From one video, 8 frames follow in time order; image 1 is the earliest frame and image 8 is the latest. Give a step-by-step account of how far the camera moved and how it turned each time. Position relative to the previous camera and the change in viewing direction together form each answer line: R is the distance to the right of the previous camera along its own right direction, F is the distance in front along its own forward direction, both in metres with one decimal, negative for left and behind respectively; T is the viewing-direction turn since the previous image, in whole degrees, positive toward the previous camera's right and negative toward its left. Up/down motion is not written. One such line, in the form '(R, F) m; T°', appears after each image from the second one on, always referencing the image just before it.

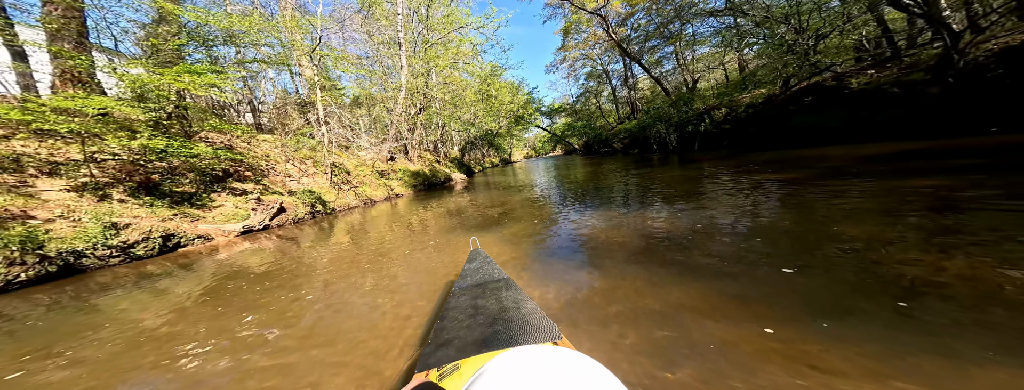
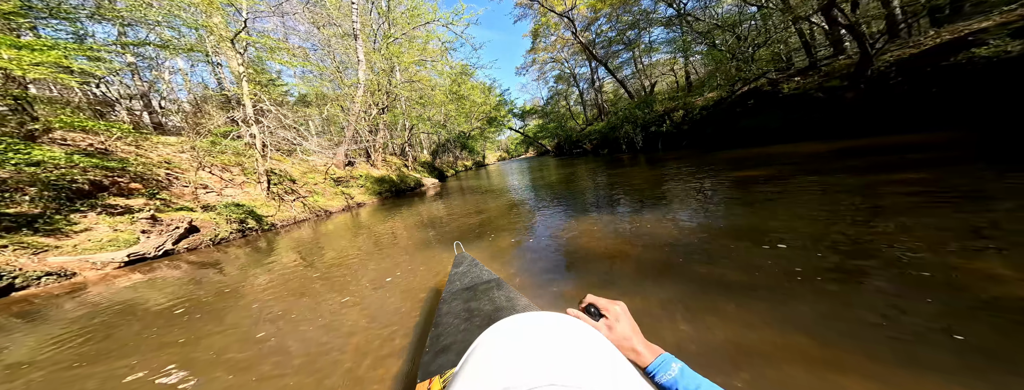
(+0.1, +0.5) m; +5°
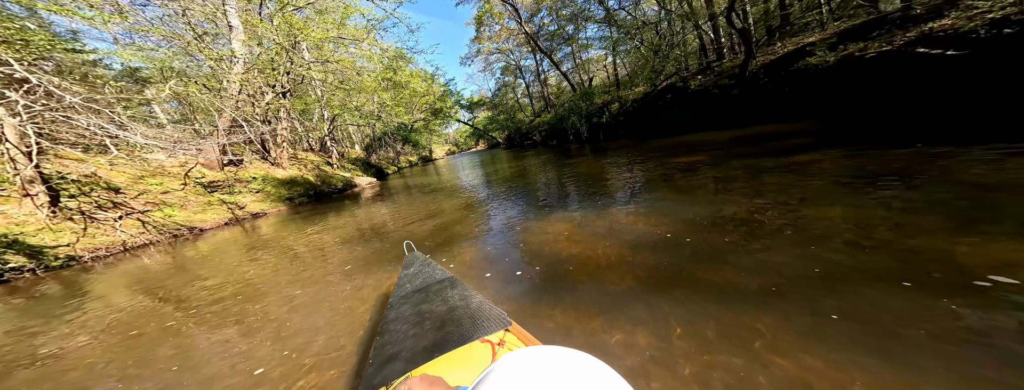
(+0.4, +0.9) m; +9°
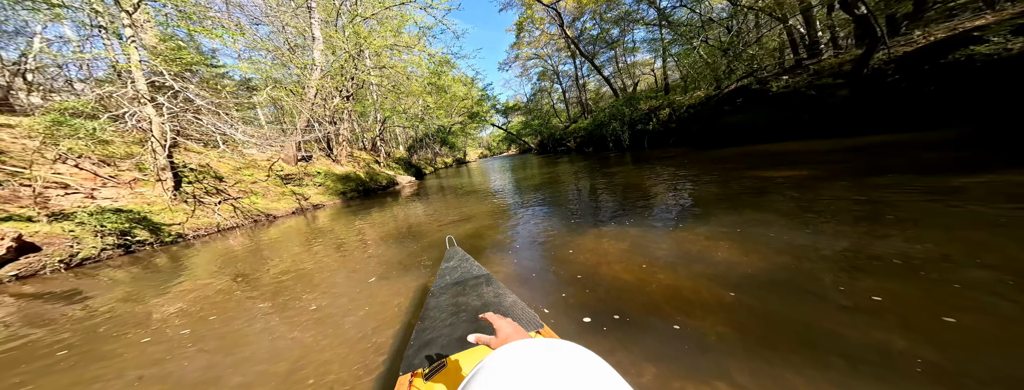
(-0.5, -0.1) m; -5°
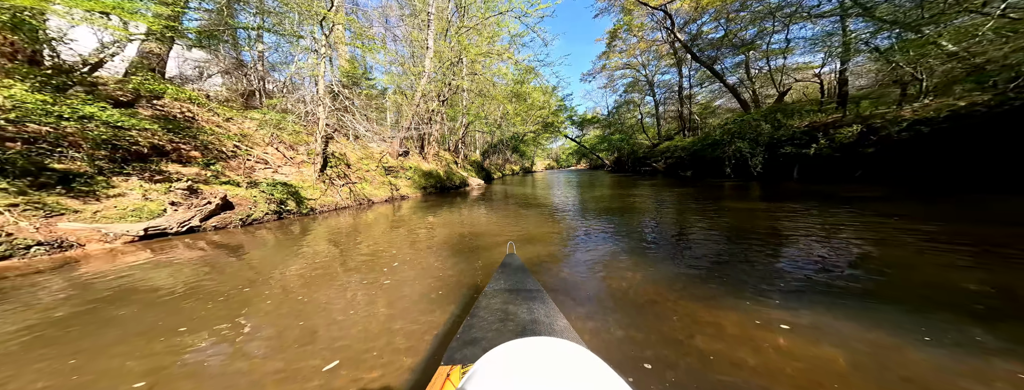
(-0.5, 0.0) m; -11°
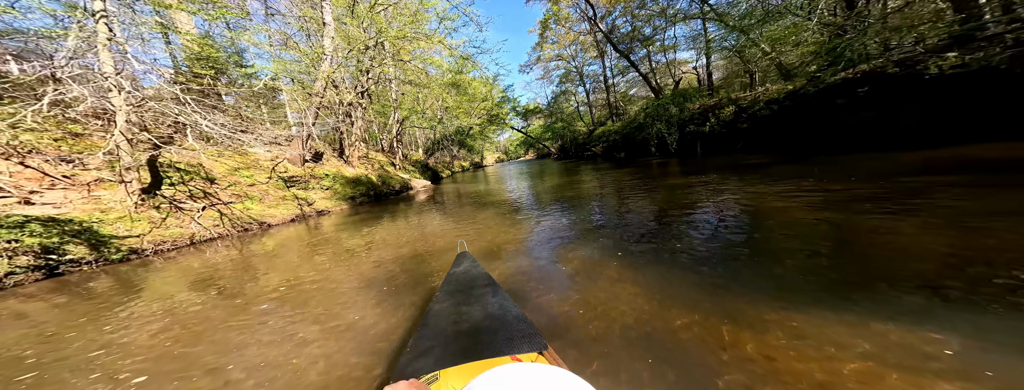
(+0.4, +1.0) m; +8°
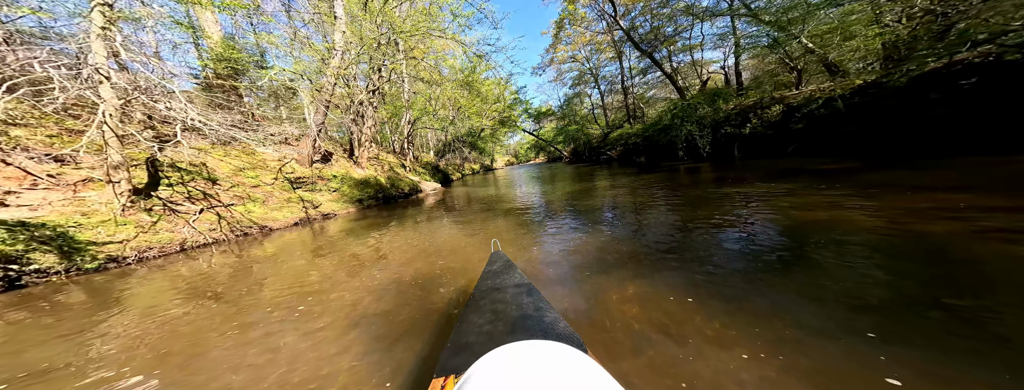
(-0.2, +0.5) m; -2°
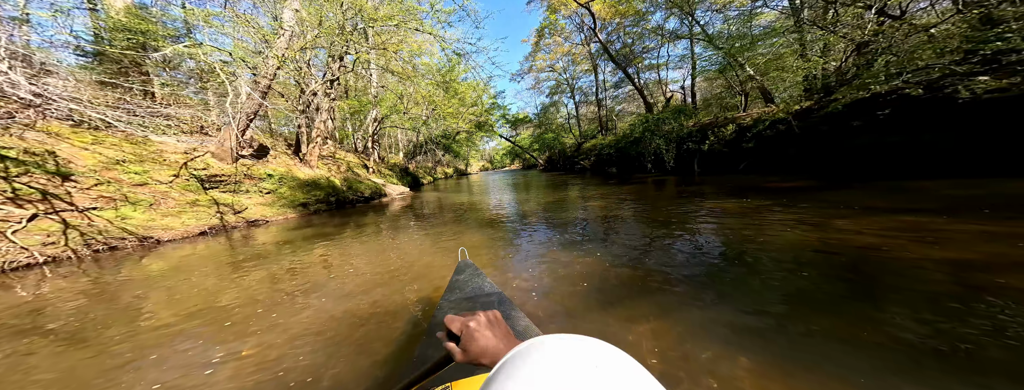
(+0.2, +0.7) m; +4°
